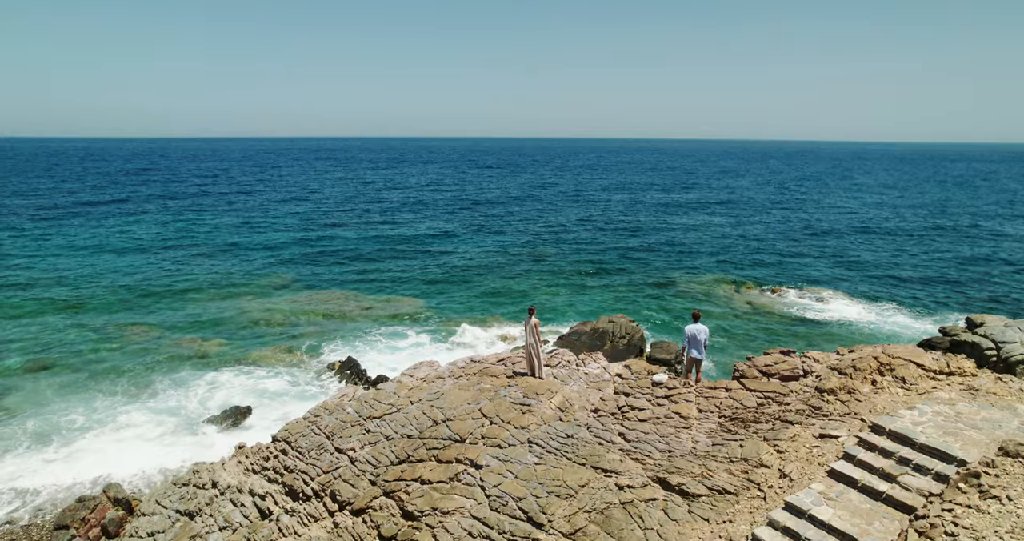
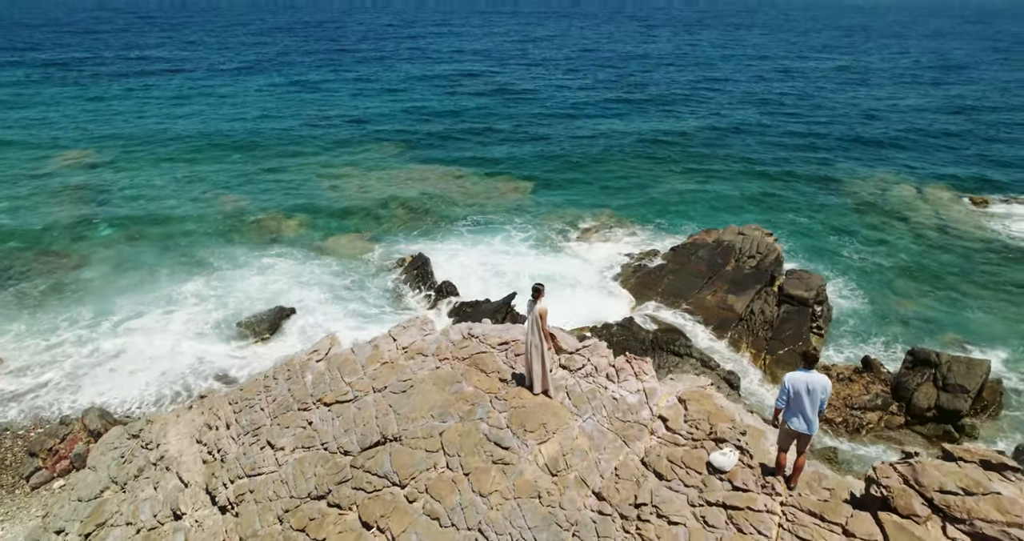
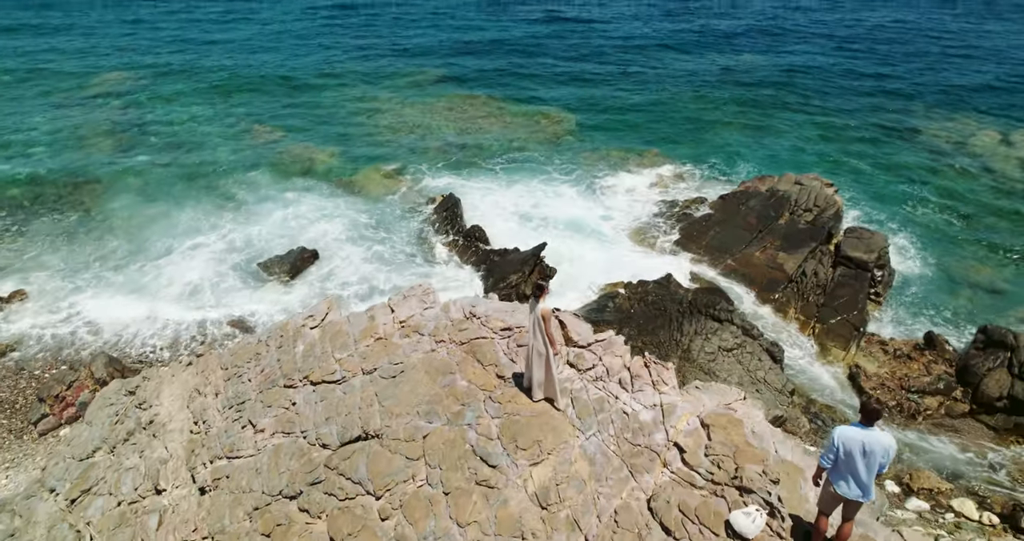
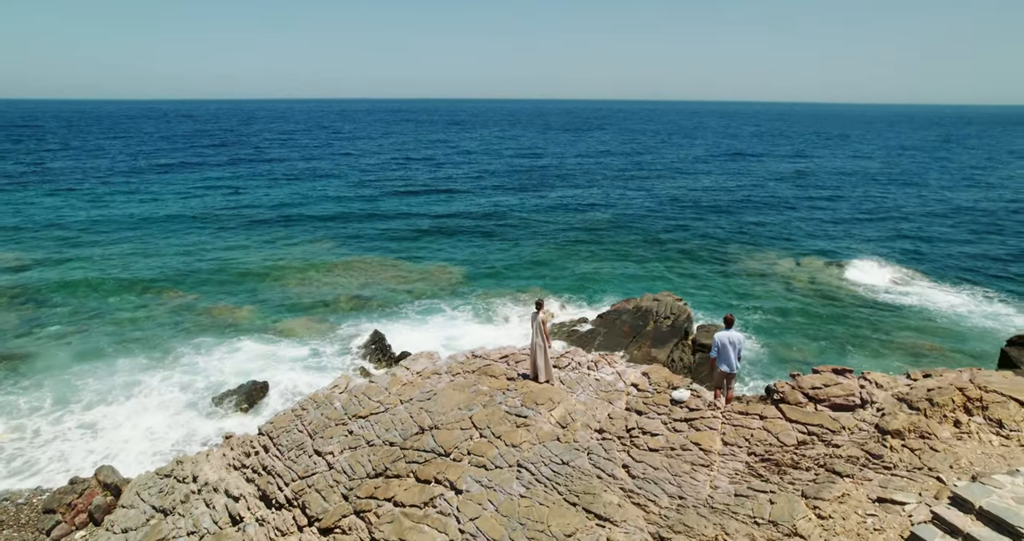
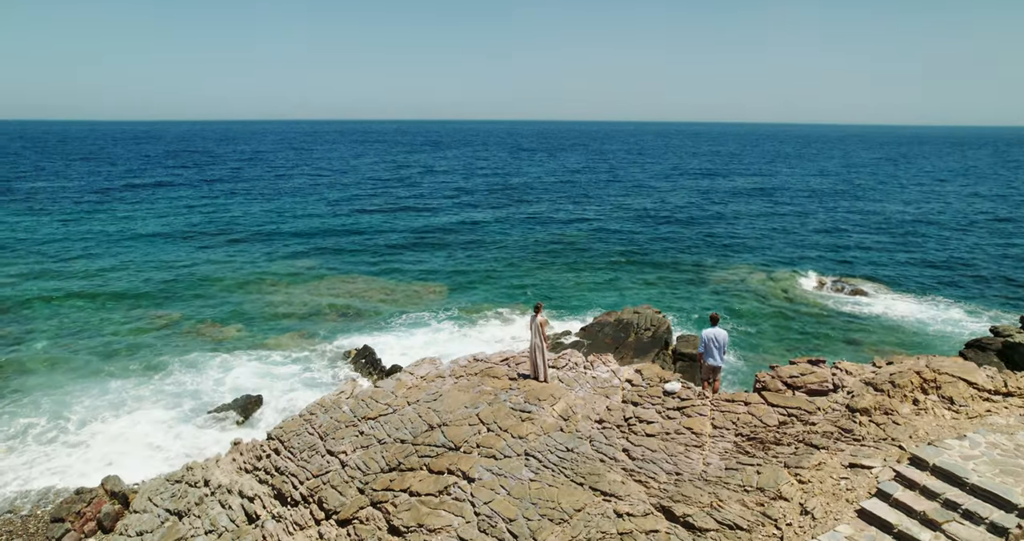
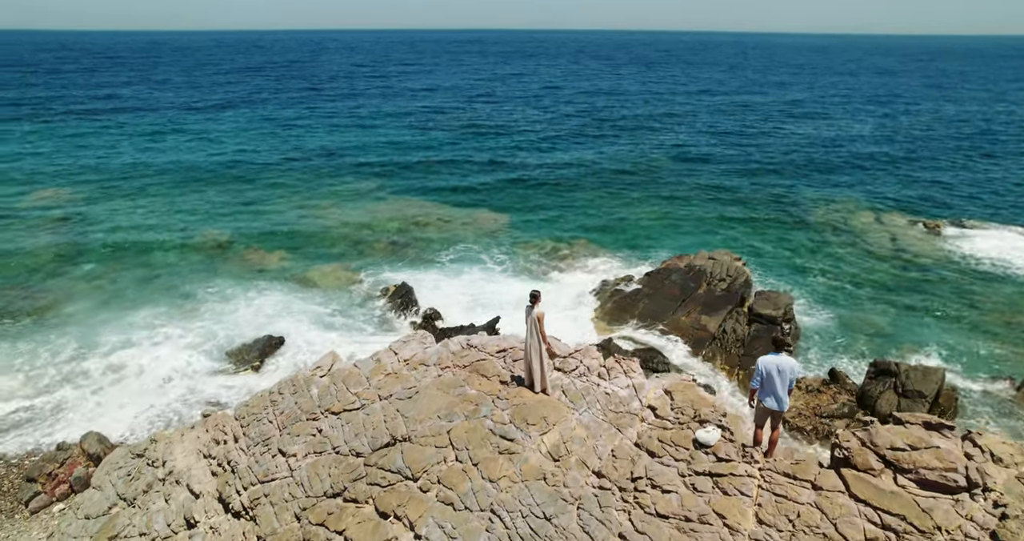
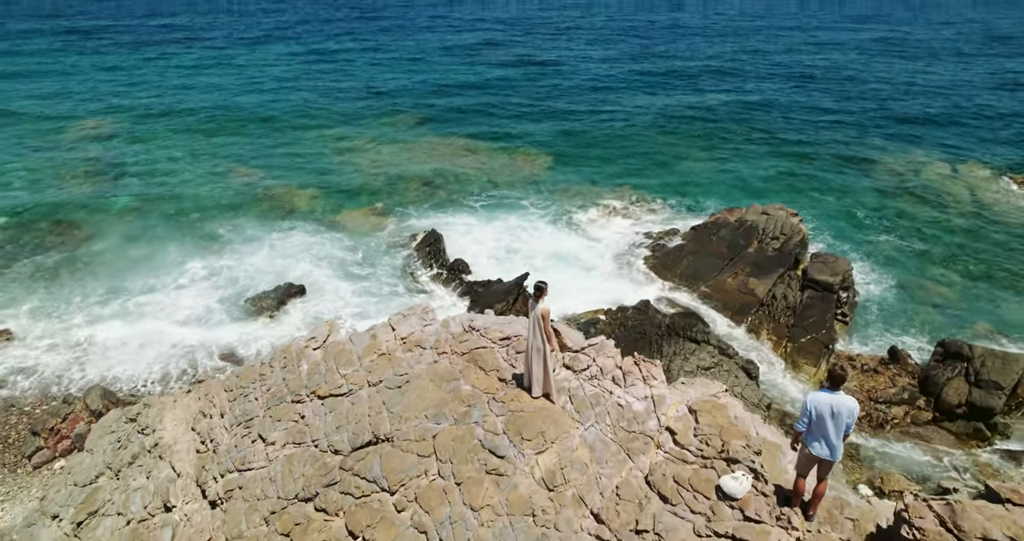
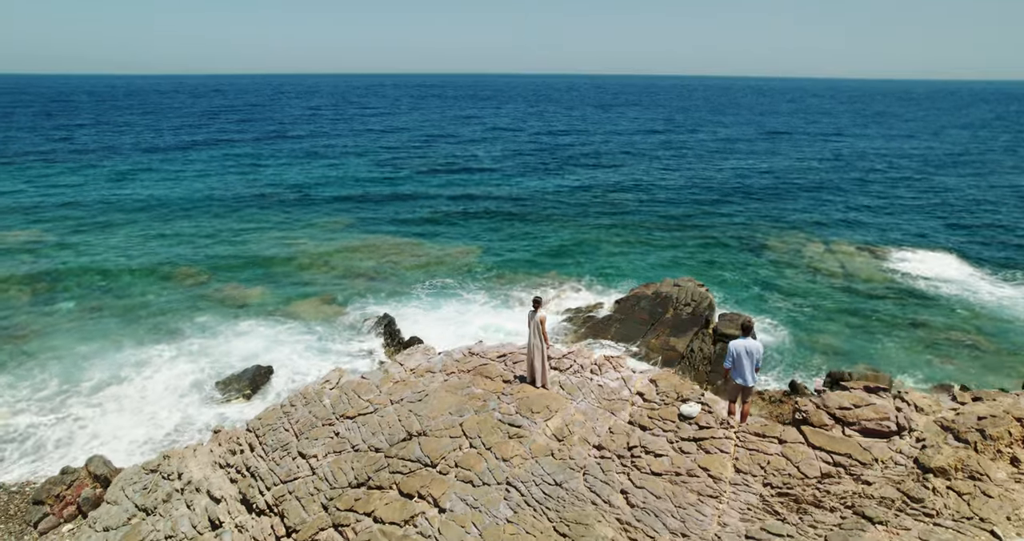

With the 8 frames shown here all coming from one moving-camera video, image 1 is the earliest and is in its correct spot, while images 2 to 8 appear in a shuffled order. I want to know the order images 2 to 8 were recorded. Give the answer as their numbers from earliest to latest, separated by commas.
5, 4, 8, 6, 2, 7, 3
